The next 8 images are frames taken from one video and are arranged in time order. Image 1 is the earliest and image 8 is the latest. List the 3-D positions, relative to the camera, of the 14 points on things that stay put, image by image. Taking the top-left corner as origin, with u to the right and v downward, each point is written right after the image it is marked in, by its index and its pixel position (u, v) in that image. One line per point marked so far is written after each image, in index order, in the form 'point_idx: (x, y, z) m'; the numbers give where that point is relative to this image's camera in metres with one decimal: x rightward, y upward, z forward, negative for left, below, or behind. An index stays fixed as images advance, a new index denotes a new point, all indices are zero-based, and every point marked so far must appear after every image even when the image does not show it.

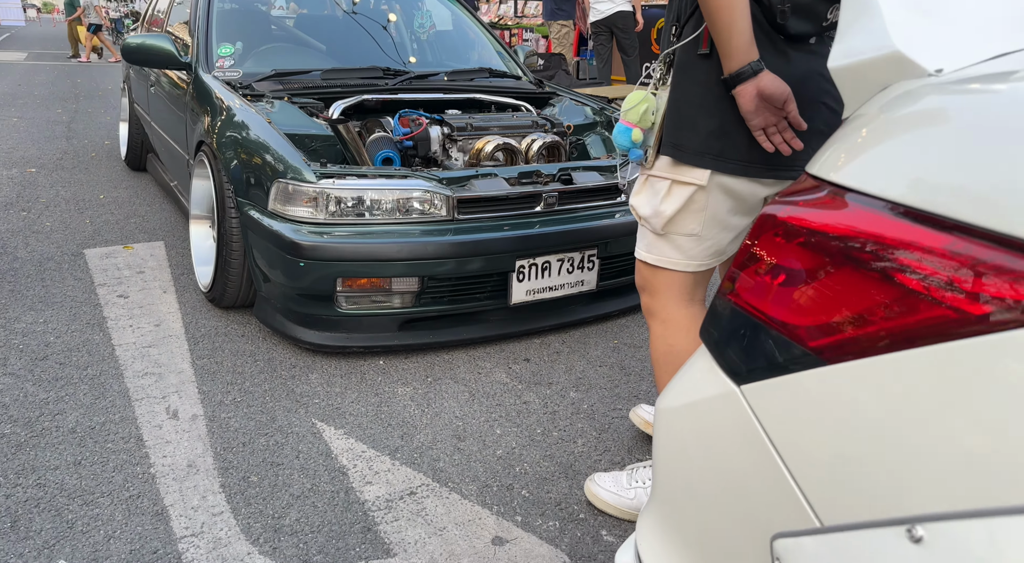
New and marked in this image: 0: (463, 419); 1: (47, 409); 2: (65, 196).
0: (-0.2, -0.5, +2.6) m
1: (-1.5, -0.4, +2.5) m
2: (-3.2, +0.6, +5.3) m
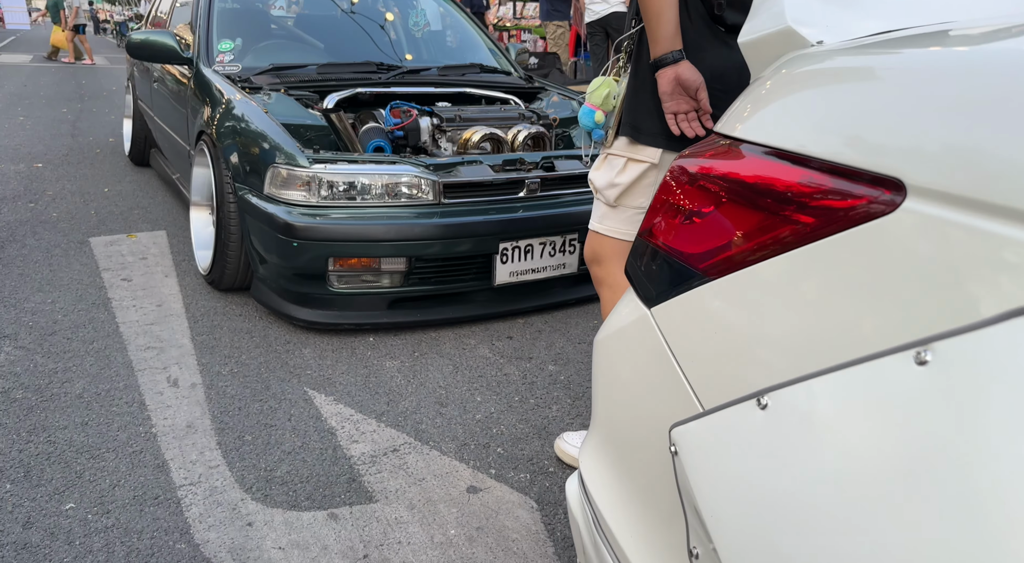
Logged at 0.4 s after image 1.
0: (-0.2, -0.4, +2.7) m
1: (-1.6, -0.3, +2.6) m
2: (-3.2, +0.7, +5.5) m
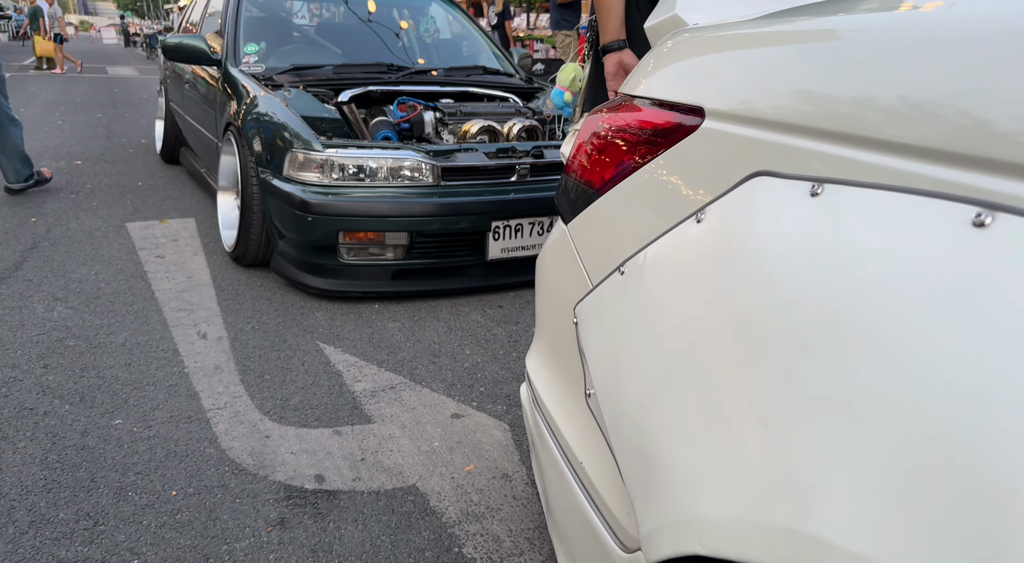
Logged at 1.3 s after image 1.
0: (-0.3, -0.2, +3.1) m
1: (-1.7, -0.2, +3.1) m
2: (-3.2, +0.8, +6.0) m
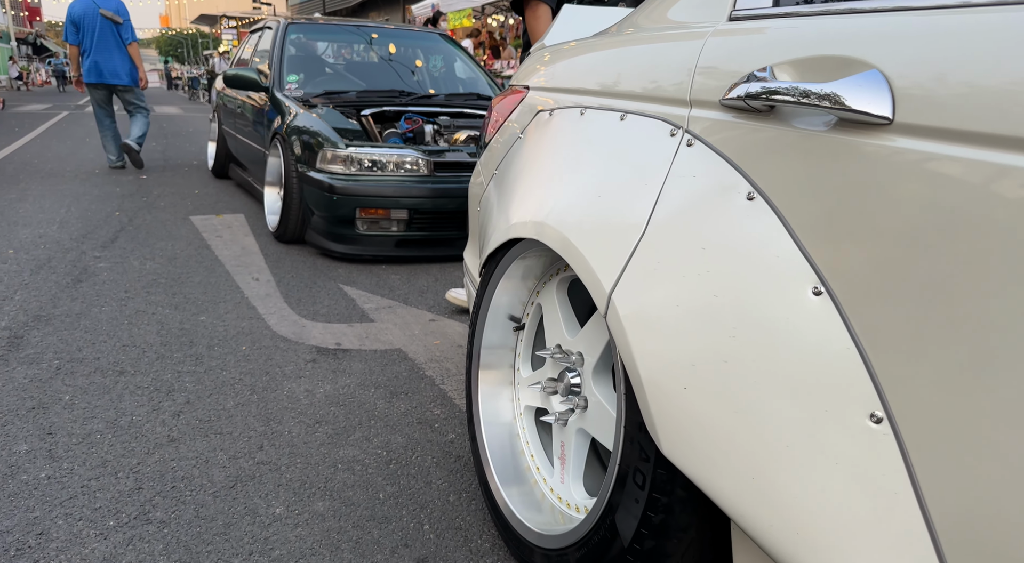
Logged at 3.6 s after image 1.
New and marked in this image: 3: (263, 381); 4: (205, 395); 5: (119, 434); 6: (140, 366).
0: (-0.5, 0.0, +4.2) m
1: (-1.8, 0.0, +4.2) m
2: (-3.3, +0.9, +7.2) m
3: (-0.9, -0.4, +2.7) m
4: (-1.1, -0.4, +2.6) m
5: (-1.2, -0.5, +2.3) m
6: (-1.4, -0.3, +2.9) m
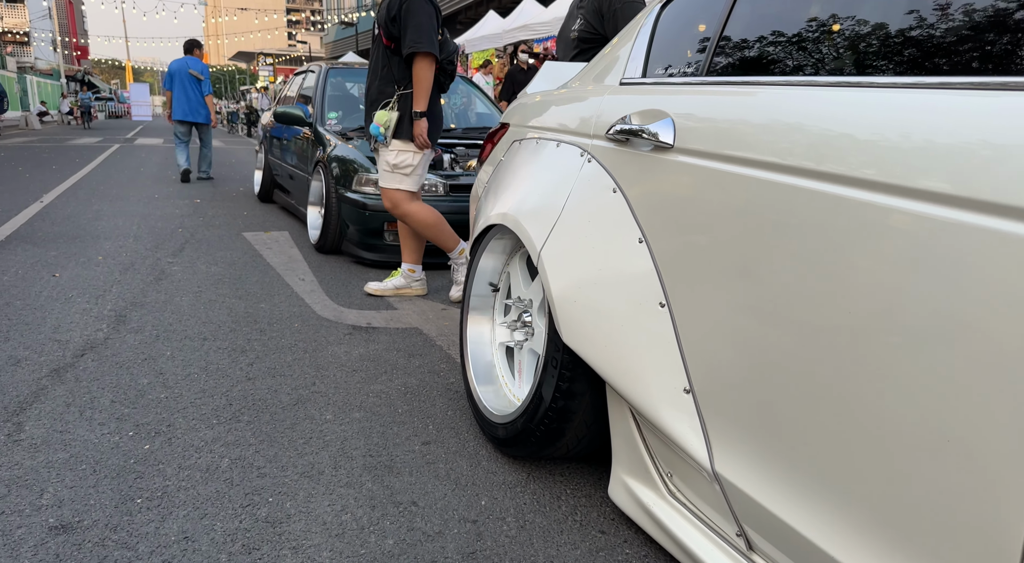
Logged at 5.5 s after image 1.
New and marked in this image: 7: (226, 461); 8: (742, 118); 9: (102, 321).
0: (-0.5, 0.0, +5.0) m
1: (-1.8, 0.0, +5.1) m
2: (-3.2, +0.8, +8.2) m
3: (-1.0, -0.3, +3.6) m
4: (-1.1, -0.3, +3.5) m
5: (-1.3, -0.4, +3.2) m
6: (-1.5, -0.3, +3.7) m
7: (-0.9, -0.6, +2.4) m
8: (+0.5, +0.4, +1.6) m
9: (-2.1, -0.2, +3.9) m
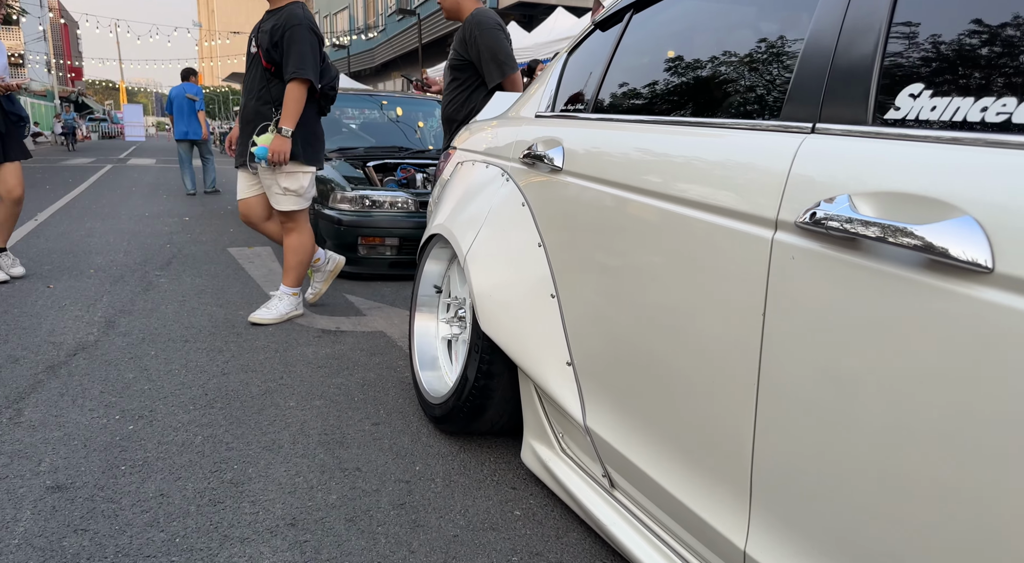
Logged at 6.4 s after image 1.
0: (-0.7, -0.1, +5.4) m
1: (-2.1, 0.0, +5.5) m
2: (-3.5, +0.6, +8.6) m
3: (-1.2, -0.3, +4.0) m
4: (-1.4, -0.4, +3.8) m
5: (-1.5, -0.4, +3.5) m
6: (-1.7, -0.3, +4.1) m
7: (-1.1, -0.6, +2.7) m
8: (+0.3, +0.4, +2.1) m
9: (-2.4, -0.3, +4.3) m
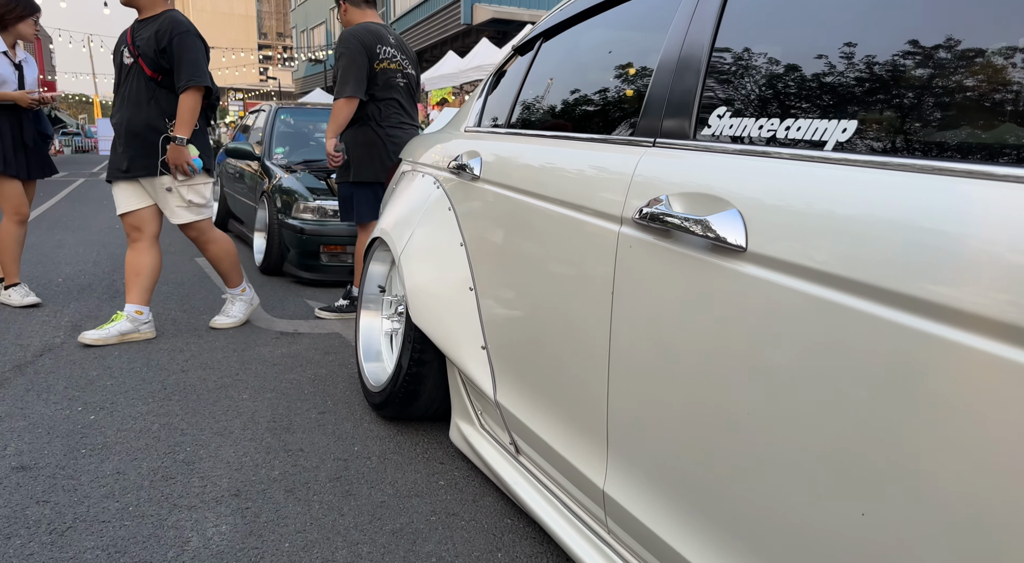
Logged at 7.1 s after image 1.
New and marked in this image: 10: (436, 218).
0: (-1.1, -0.1, +5.7) m
1: (-2.4, -0.1, +5.7) m
2: (-3.9, +0.5, +8.8) m
3: (-1.5, -0.4, +4.2) m
4: (-1.7, -0.4, +4.1) m
5: (-1.8, -0.4, +3.7) m
6: (-2.0, -0.3, +4.3) m
7: (-1.4, -0.6, +3.0) m
8: (0.0, +0.4, +2.3) m
9: (-2.7, -0.3, +4.5) m
10: (-0.3, +0.2, +2.8) m
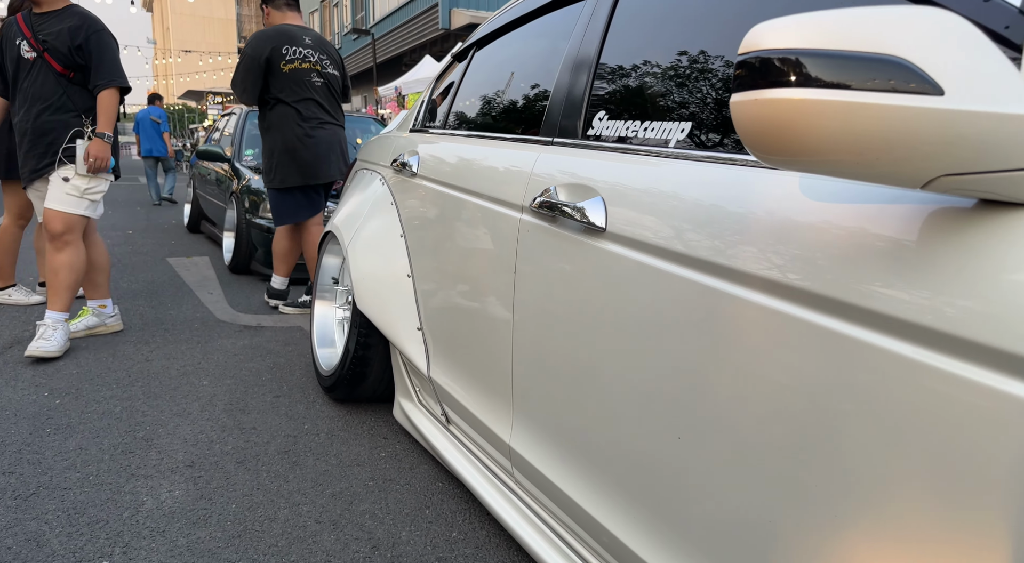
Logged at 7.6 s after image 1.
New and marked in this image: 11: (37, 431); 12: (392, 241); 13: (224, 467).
0: (-1.4, -0.1, +5.9) m
1: (-2.8, -0.1, +5.9) m
2: (-4.3, +0.5, +8.9) m
3: (-1.8, -0.3, +4.4) m
4: (-1.9, -0.4, +4.2) m
5: (-2.1, -0.4, +3.9) m
6: (-2.3, -0.3, +4.5) m
7: (-1.7, -0.5, +3.2) m
8: (-0.2, +0.4, +2.6) m
9: (-3.0, -0.3, +4.6) m
10: (-0.5, +0.3, +3.0) m
11: (-1.8, -0.6, +2.9) m
12: (-0.5, +0.2, +2.8) m
13: (-1.0, -0.6, +2.6) m
